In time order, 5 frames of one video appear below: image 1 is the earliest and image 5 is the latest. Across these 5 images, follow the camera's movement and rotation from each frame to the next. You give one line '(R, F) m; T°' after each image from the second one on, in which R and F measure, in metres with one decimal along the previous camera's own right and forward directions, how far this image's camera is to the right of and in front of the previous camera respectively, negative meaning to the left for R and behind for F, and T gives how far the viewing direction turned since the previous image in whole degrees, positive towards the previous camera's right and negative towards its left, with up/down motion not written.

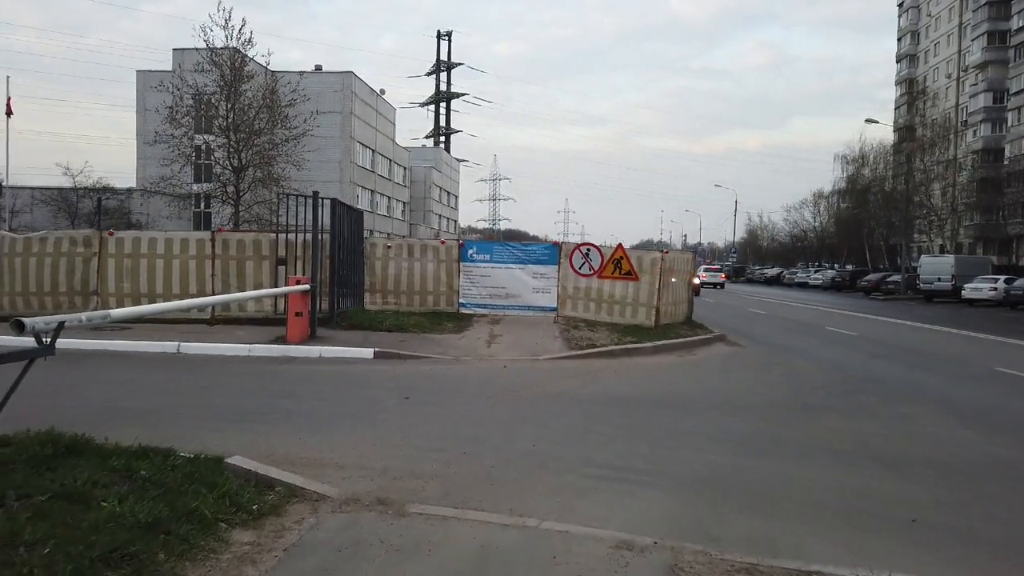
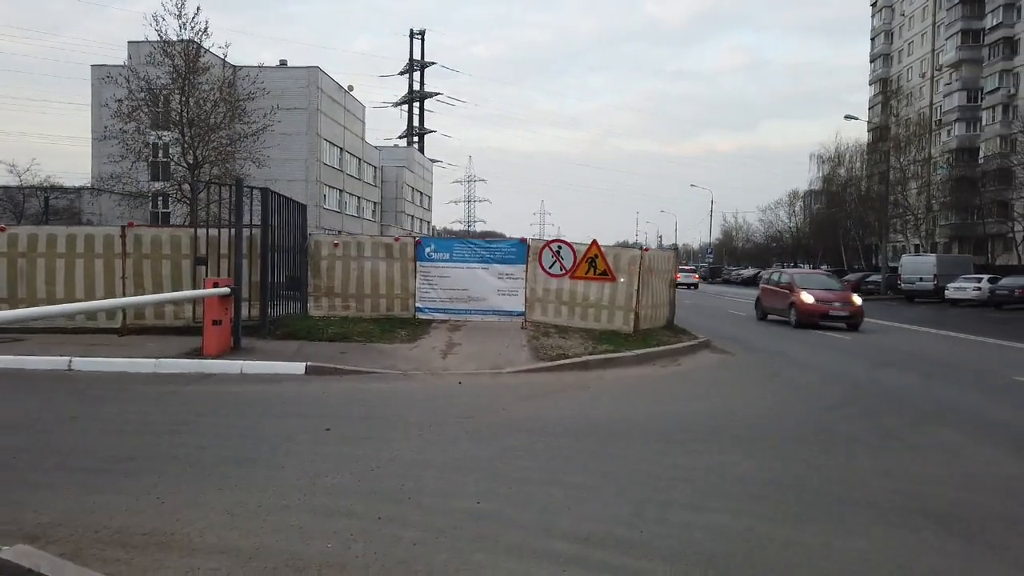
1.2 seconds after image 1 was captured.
(+0.3, +1.8) m; +2°
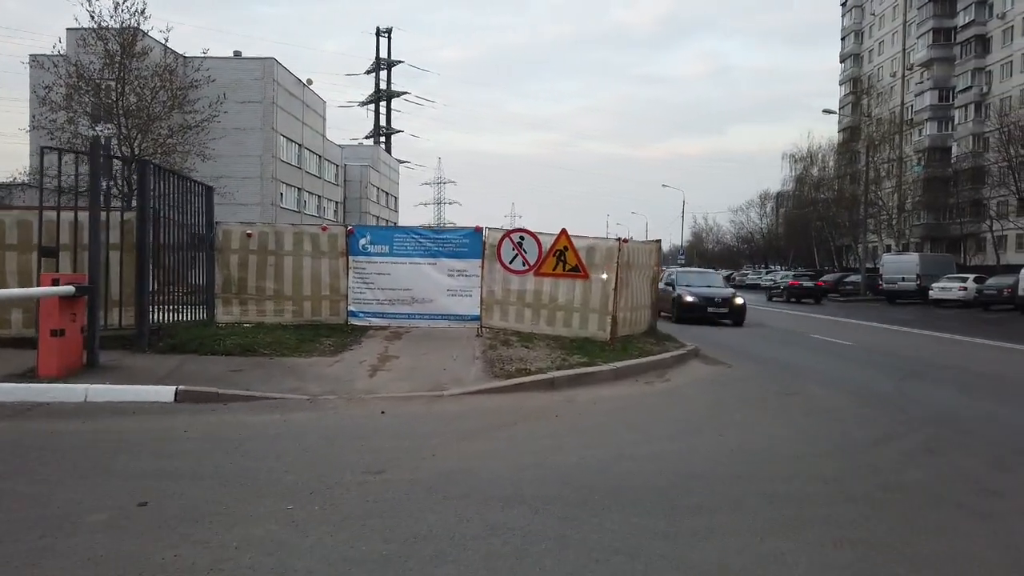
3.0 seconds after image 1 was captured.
(+0.3, +2.6) m; +2°
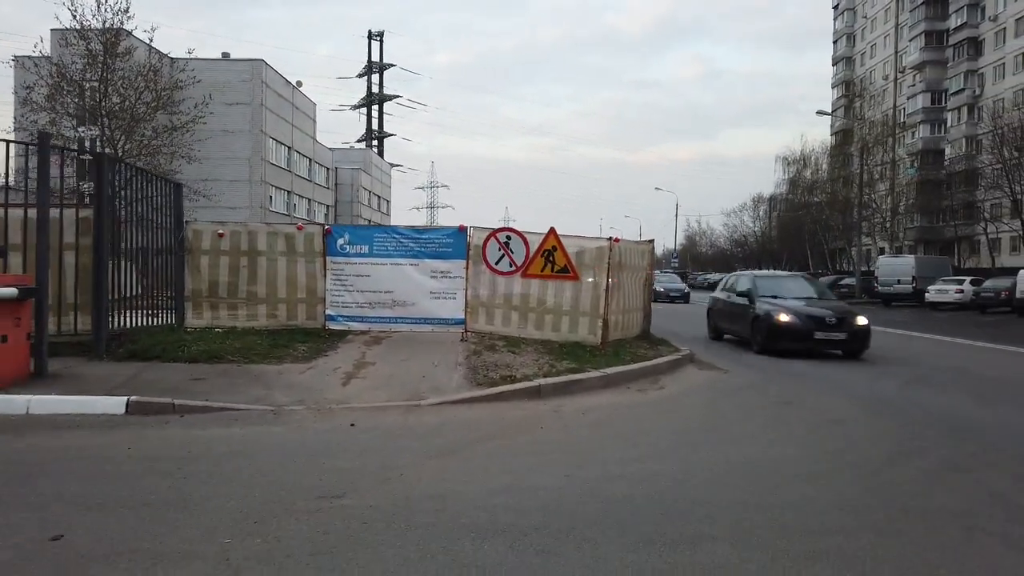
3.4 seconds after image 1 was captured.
(+0.1, +0.6) m; 0°
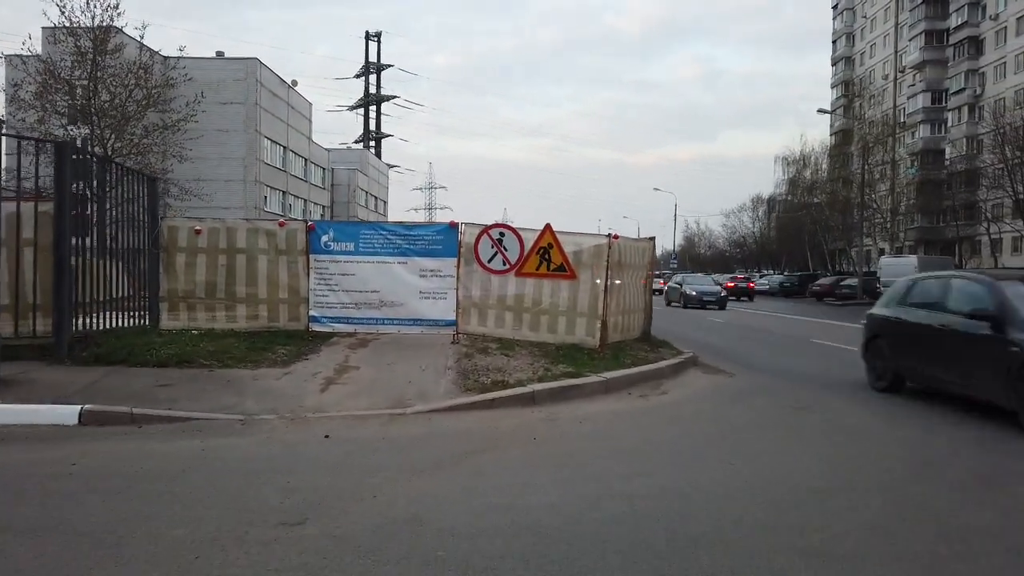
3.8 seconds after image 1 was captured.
(+0.1, +0.6) m; 0°
